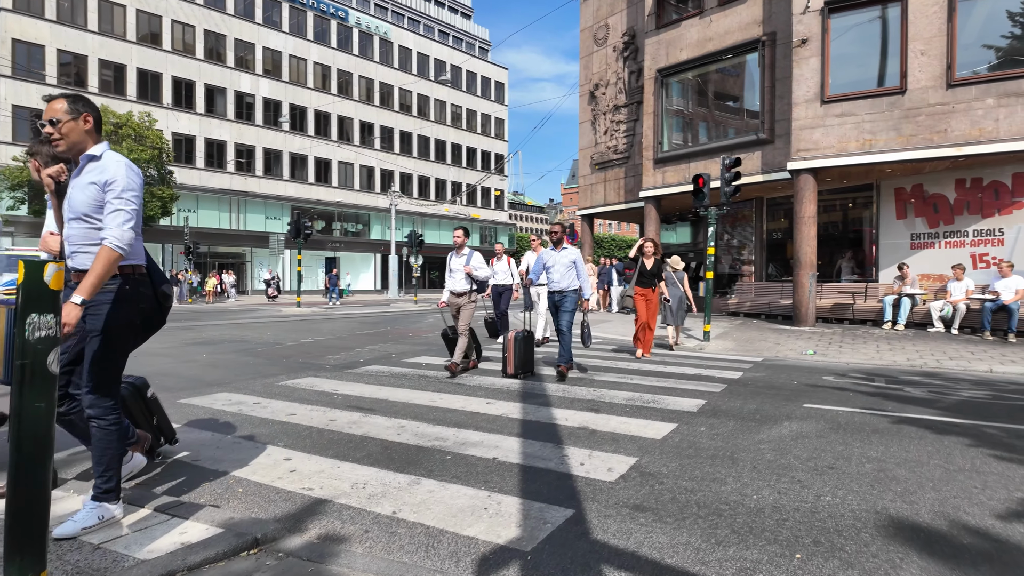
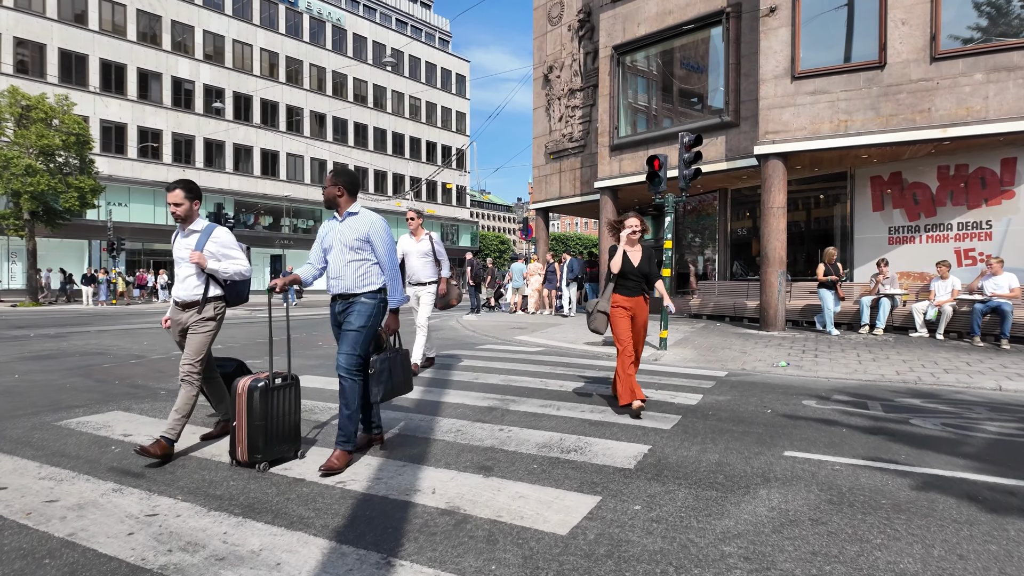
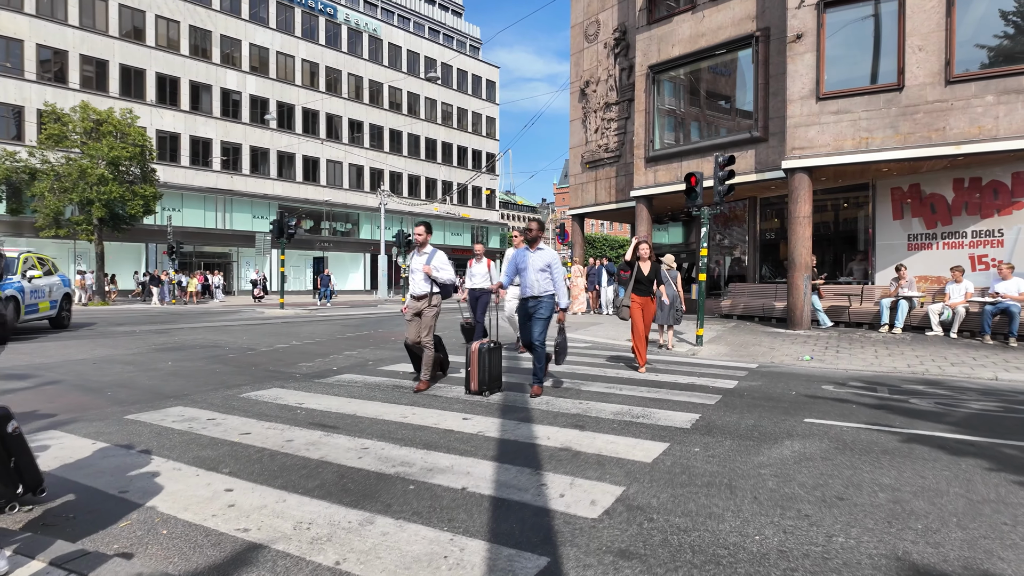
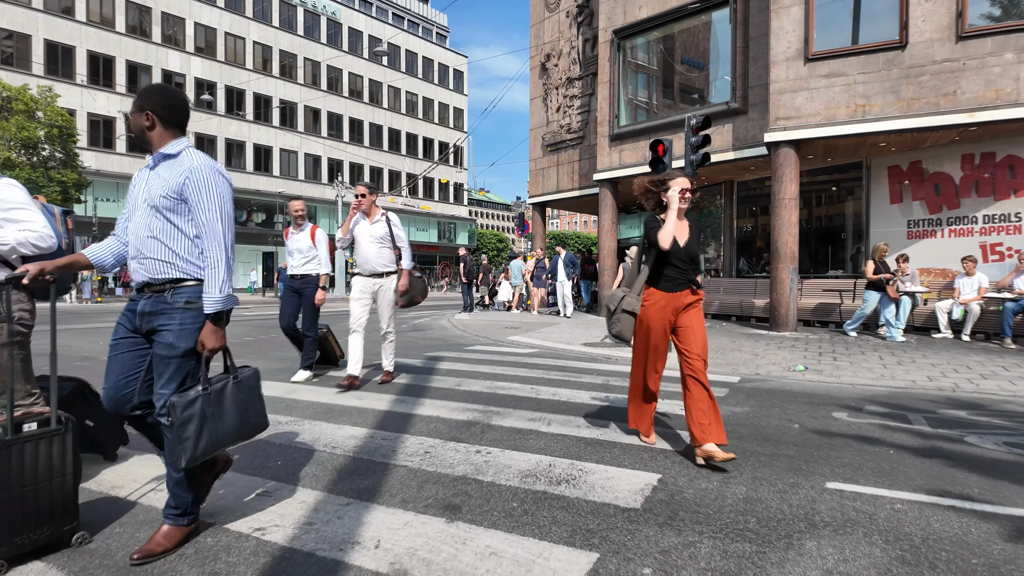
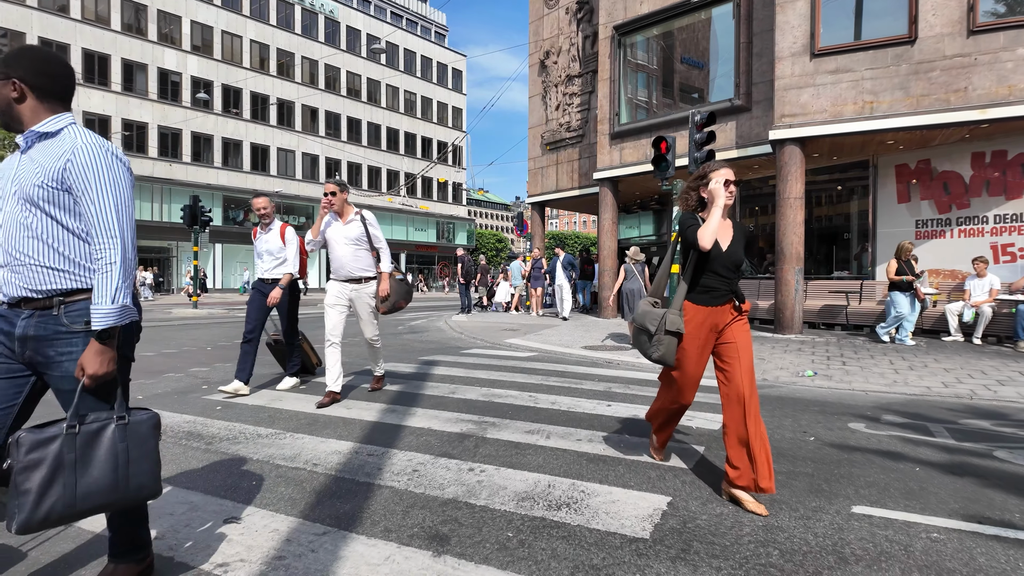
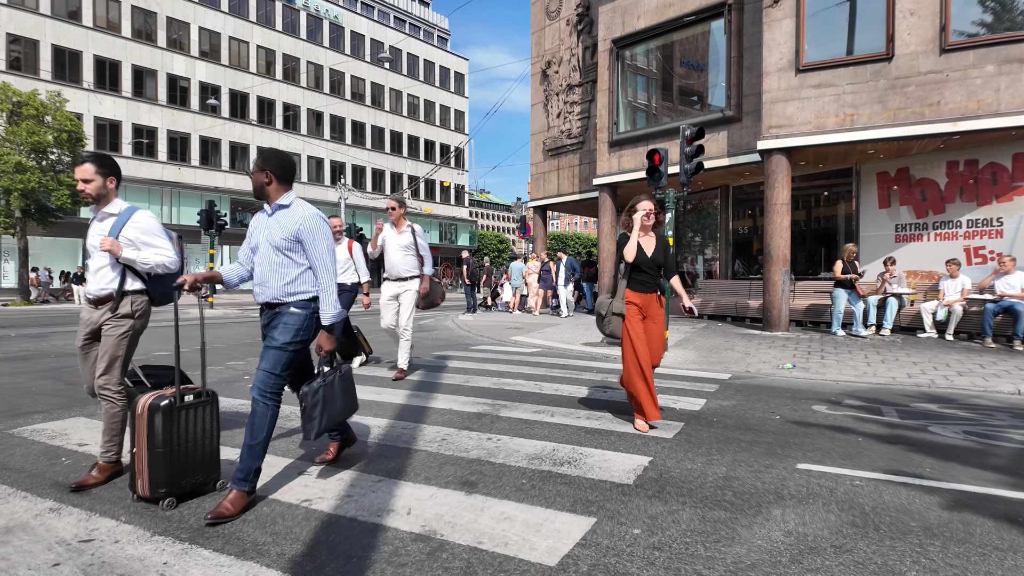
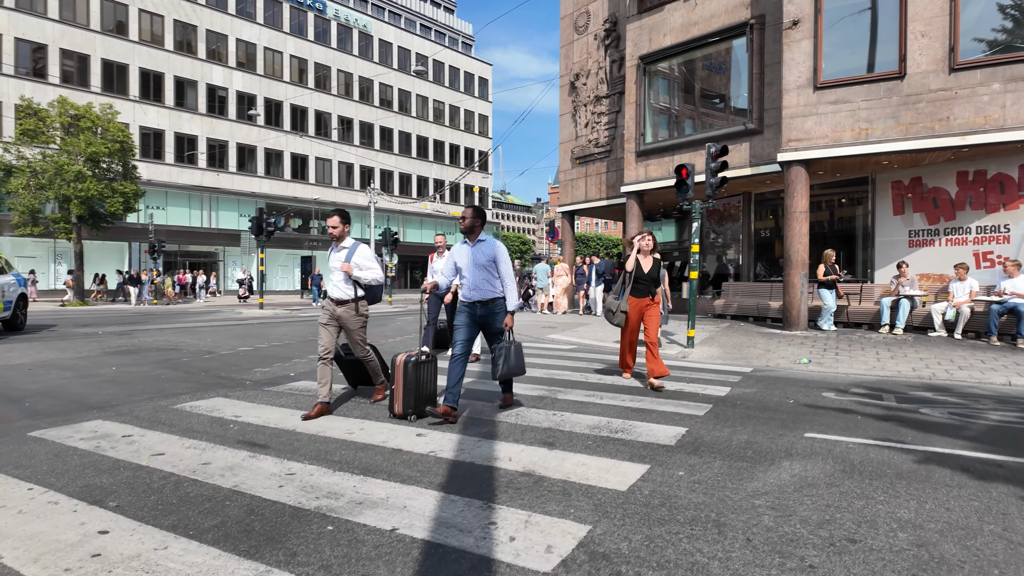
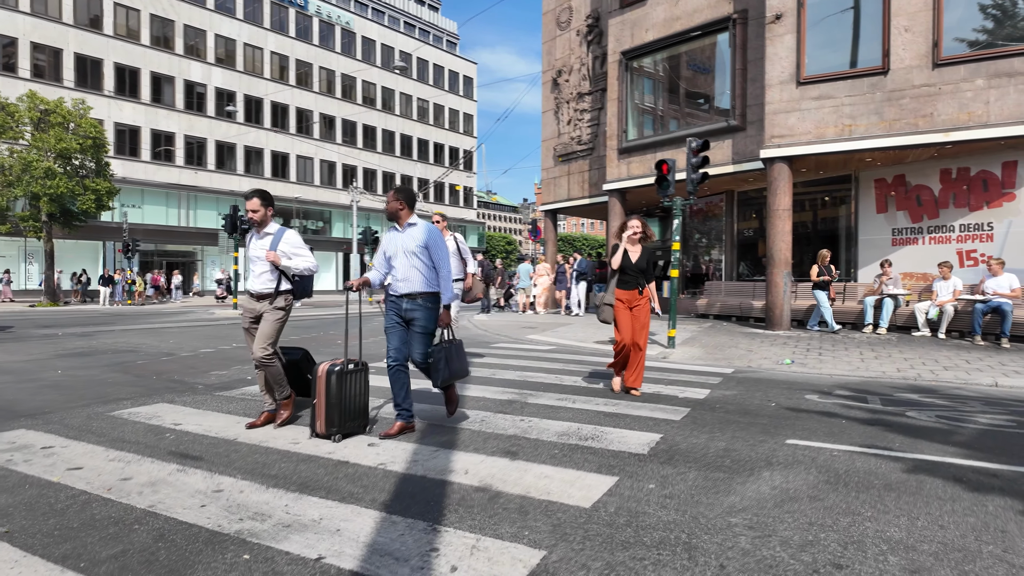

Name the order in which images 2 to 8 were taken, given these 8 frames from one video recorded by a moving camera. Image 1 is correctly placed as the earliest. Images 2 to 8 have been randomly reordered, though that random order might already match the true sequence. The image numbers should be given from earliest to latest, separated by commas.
3, 7, 8, 2, 6, 4, 5
